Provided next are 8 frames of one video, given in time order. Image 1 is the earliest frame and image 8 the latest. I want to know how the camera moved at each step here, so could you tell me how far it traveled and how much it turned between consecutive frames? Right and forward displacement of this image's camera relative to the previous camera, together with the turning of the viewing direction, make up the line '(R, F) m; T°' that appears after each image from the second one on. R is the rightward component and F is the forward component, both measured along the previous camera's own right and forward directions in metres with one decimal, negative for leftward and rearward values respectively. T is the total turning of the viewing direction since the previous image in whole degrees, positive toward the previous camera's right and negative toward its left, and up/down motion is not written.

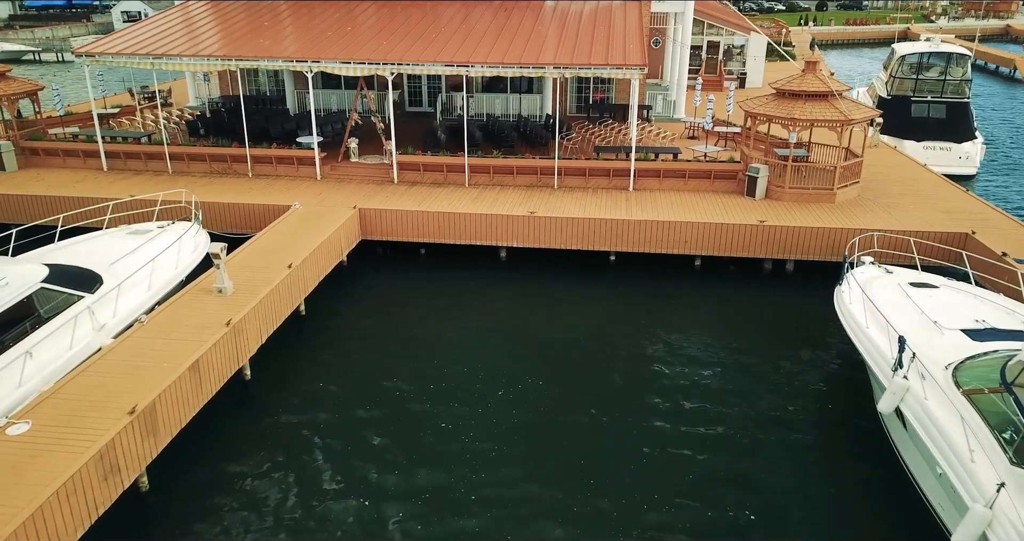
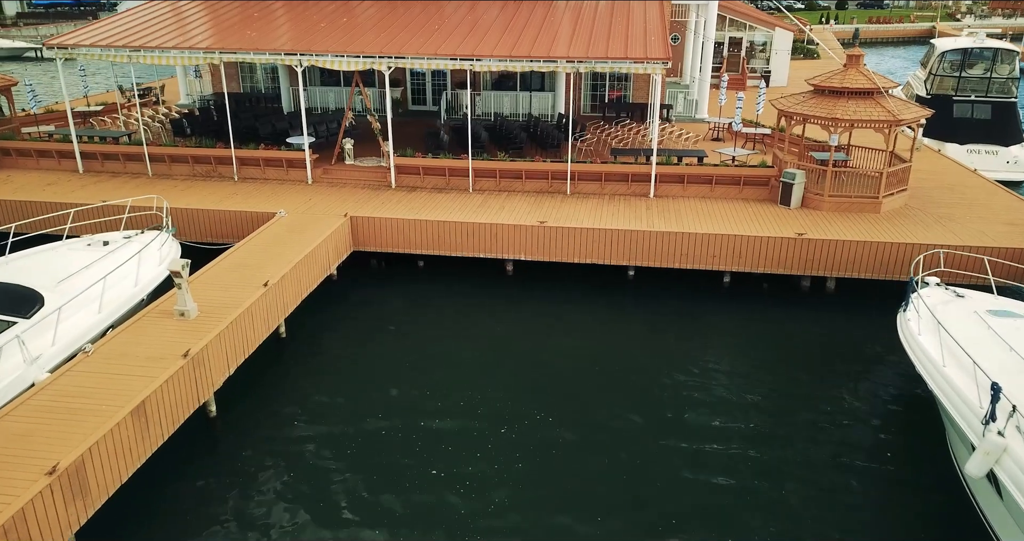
(+0.1, +1.5) m; -1°
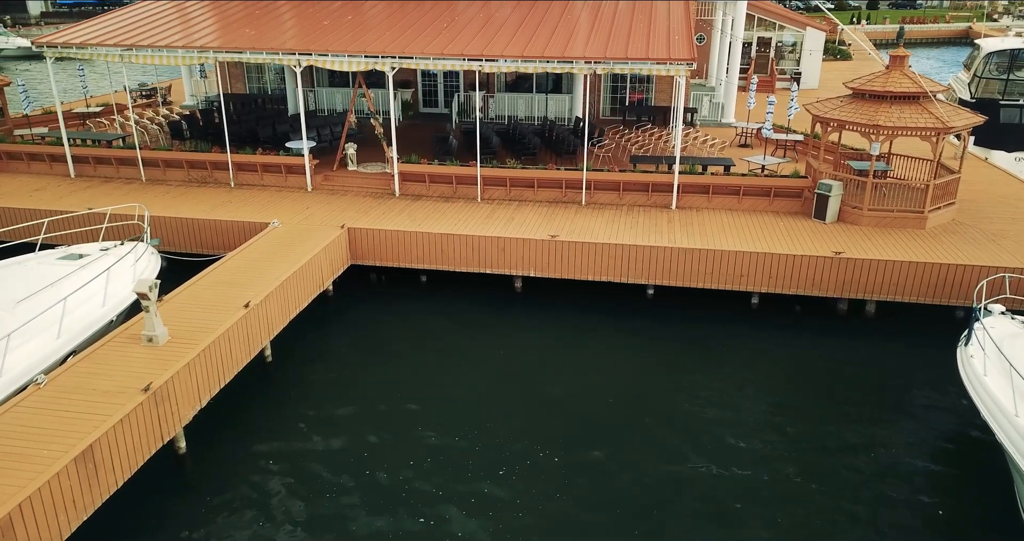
(+0.2, +1.0) m; -2°
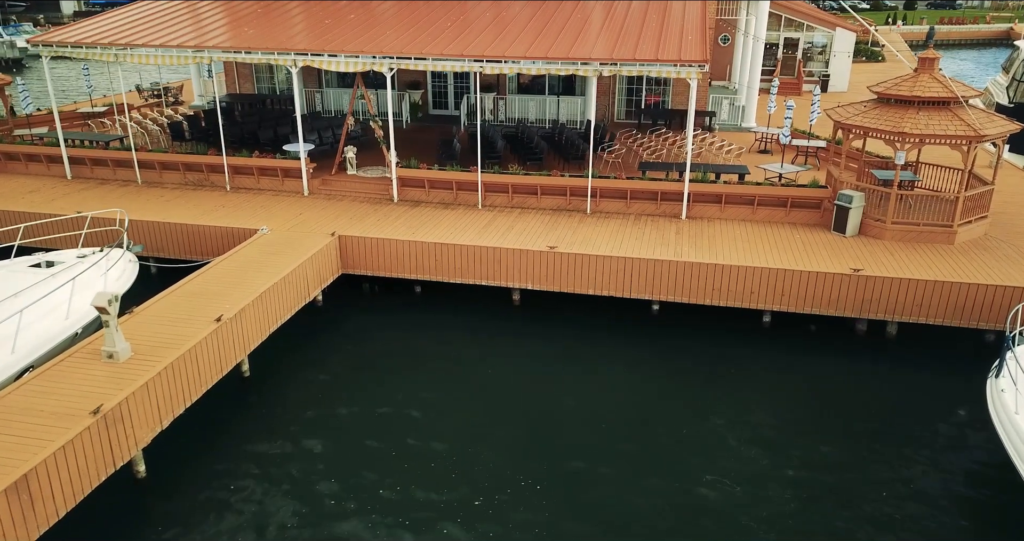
(+0.5, +0.6) m; -2°
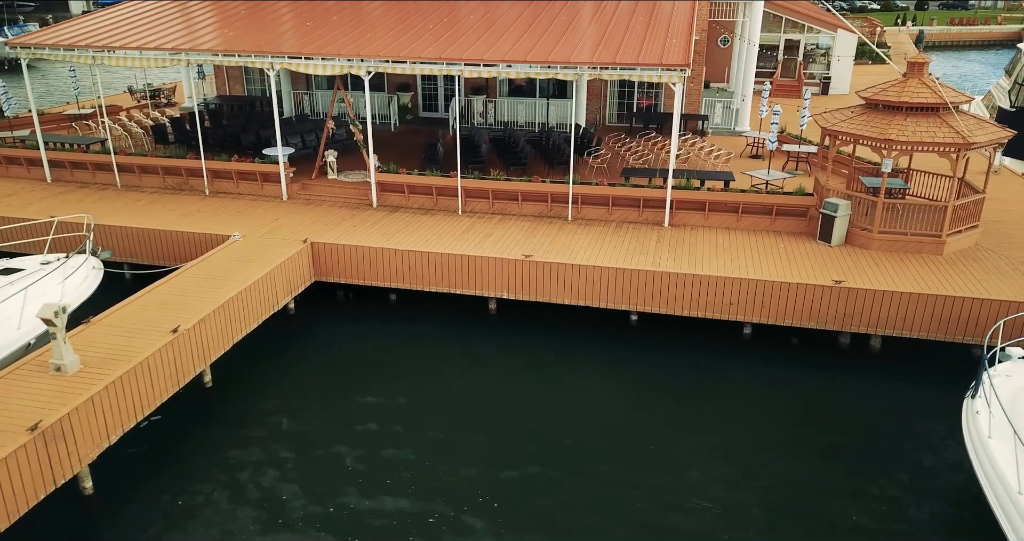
(+0.6, +0.3) m; -1°
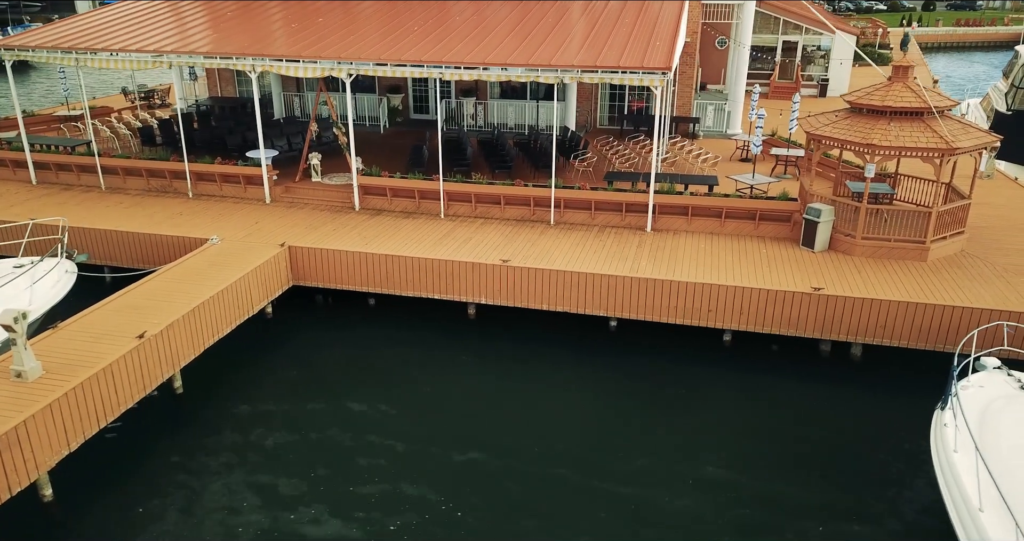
(+0.5, +0.1) m; -1°
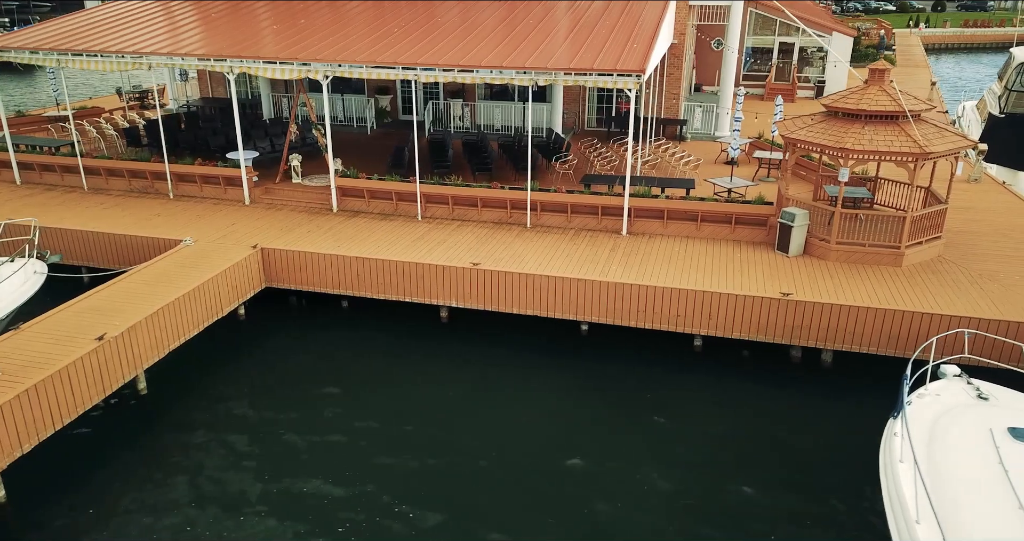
(+0.6, +0.1) m; -1°
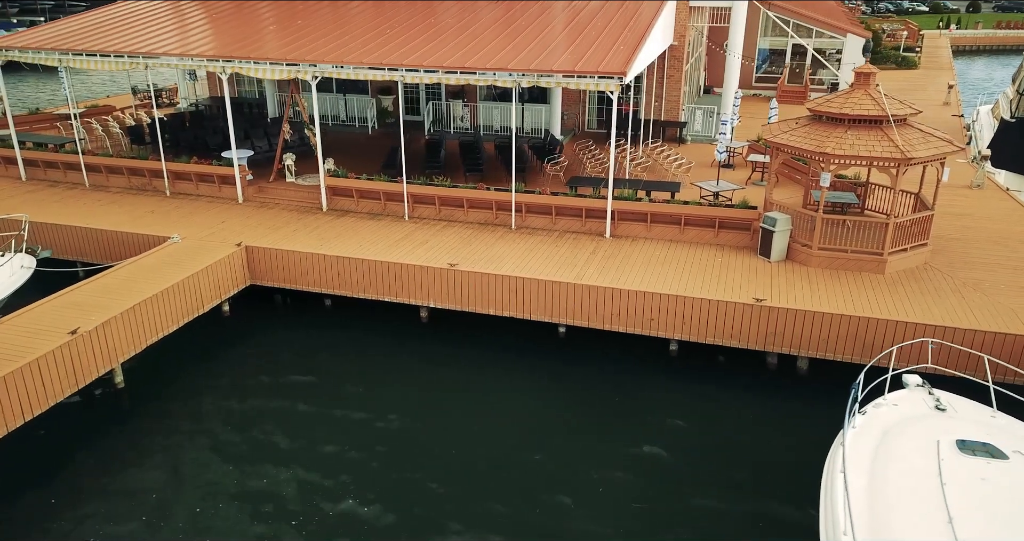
(+0.8, 0.0) m; -2°
